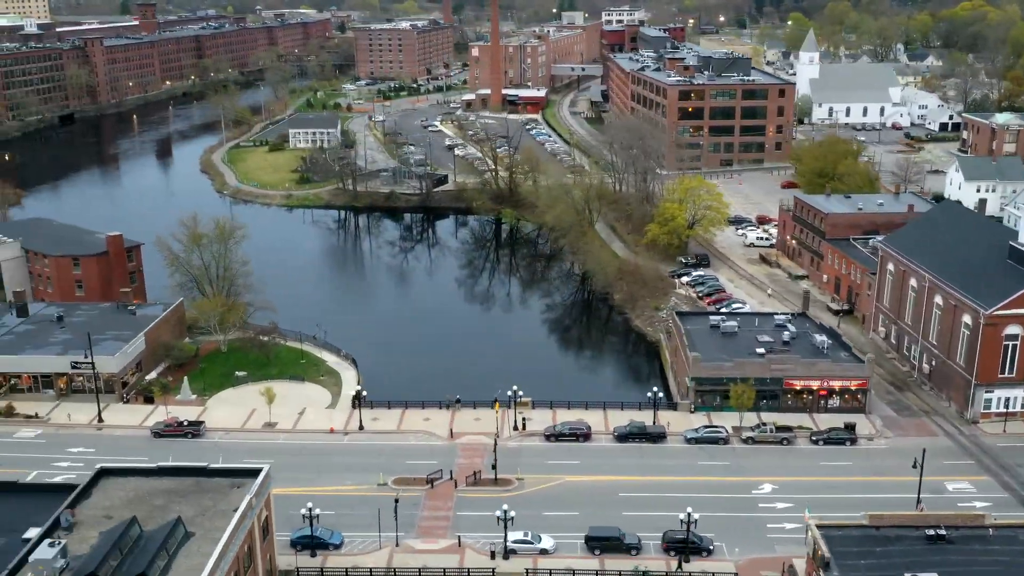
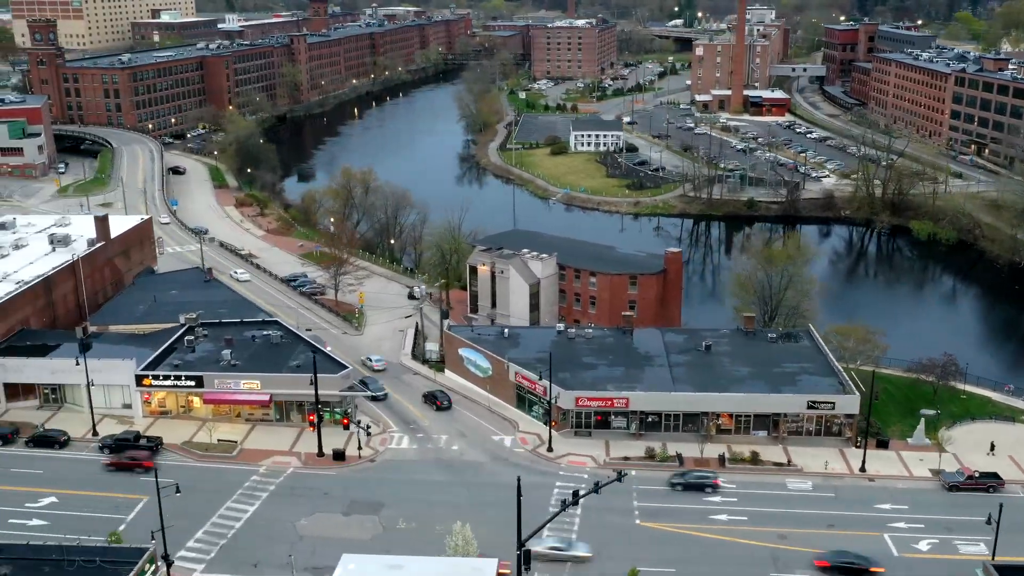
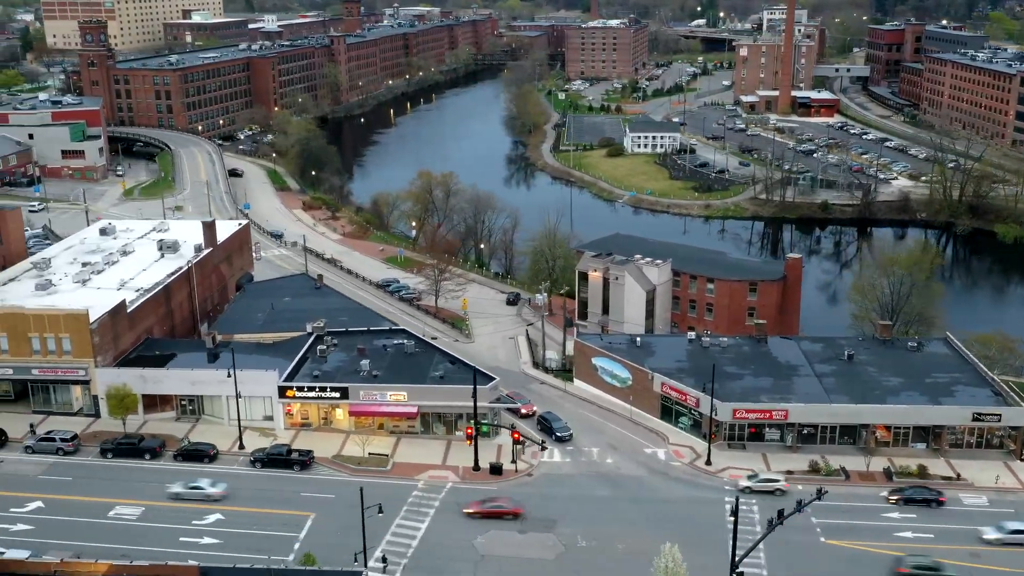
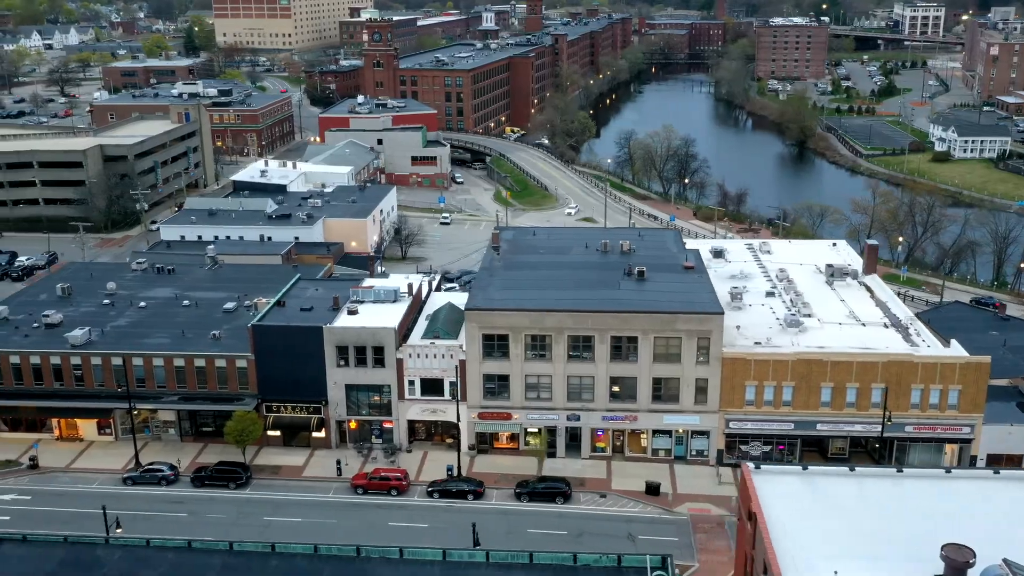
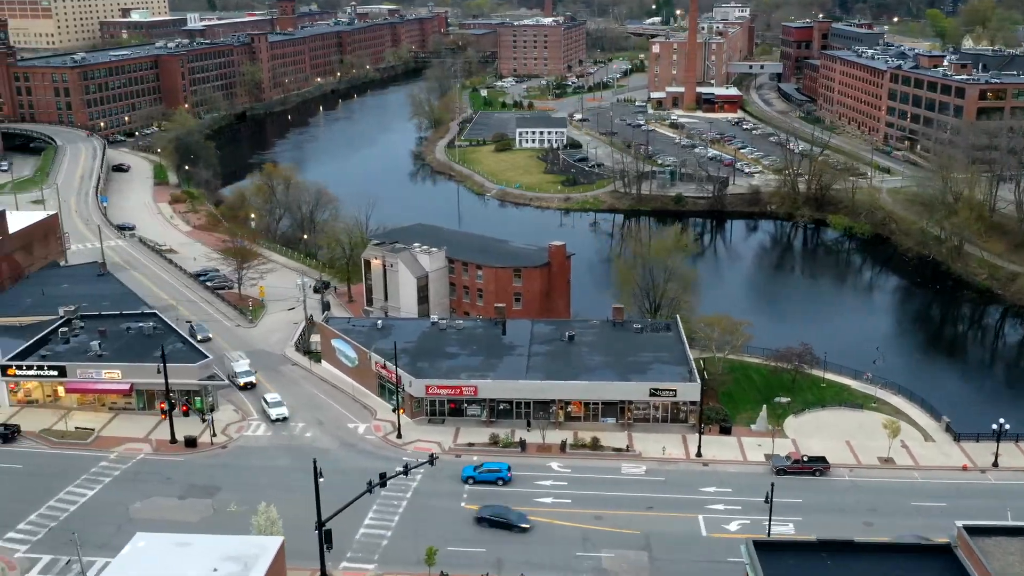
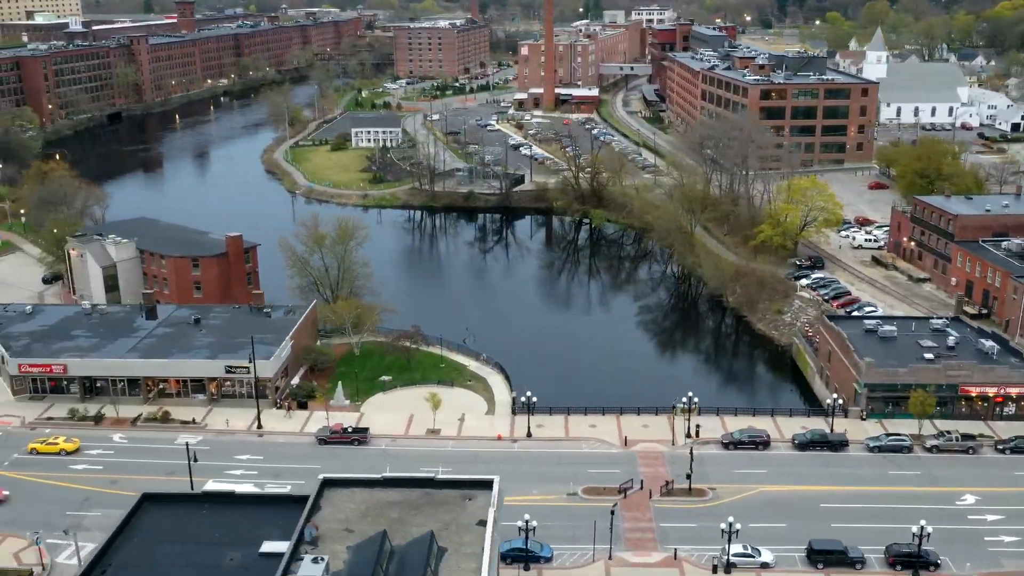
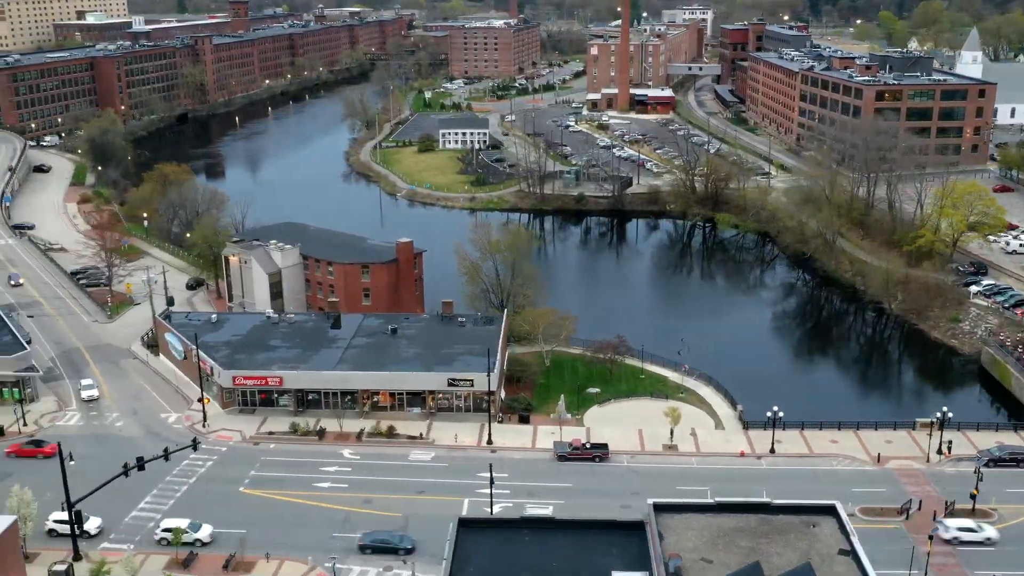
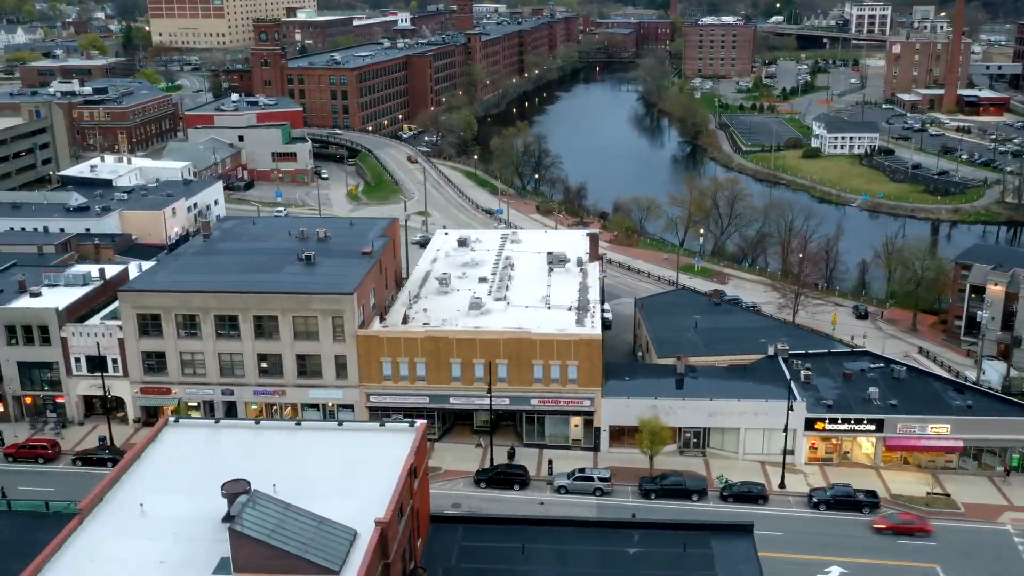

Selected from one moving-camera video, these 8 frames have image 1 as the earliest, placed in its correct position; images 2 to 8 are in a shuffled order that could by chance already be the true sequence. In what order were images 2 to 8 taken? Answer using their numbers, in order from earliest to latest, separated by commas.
6, 7, 5, 2, 3, 8, 4
